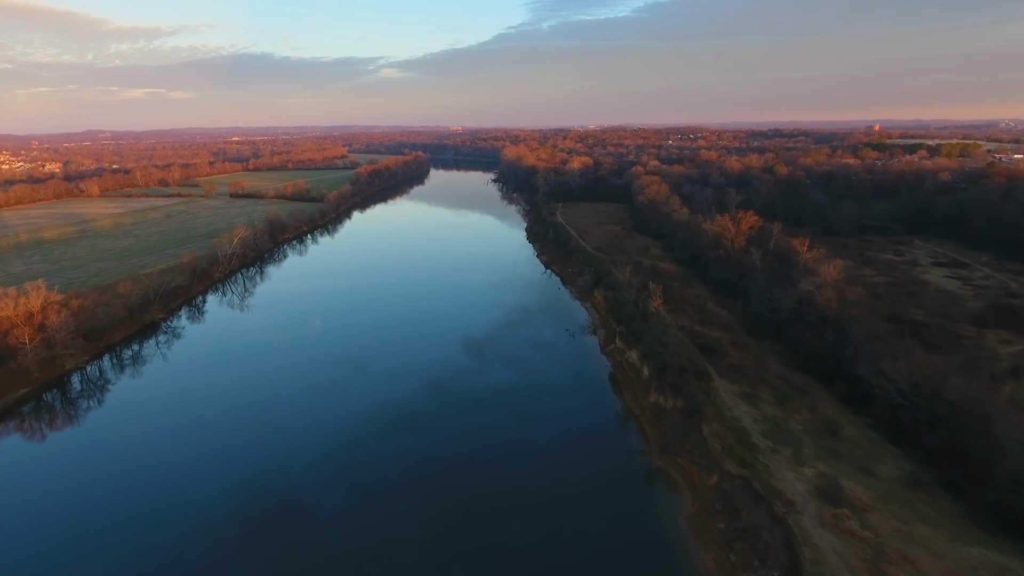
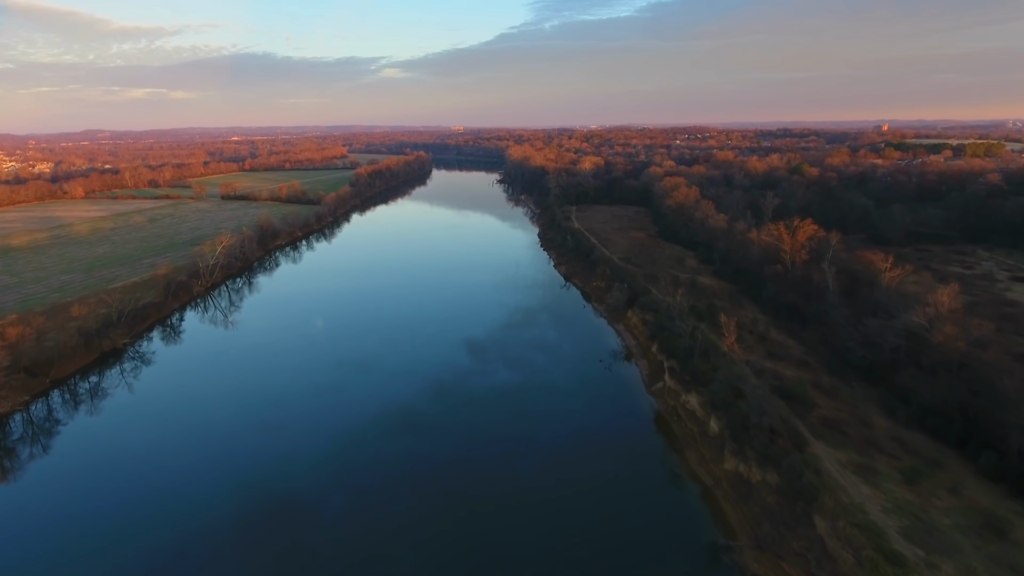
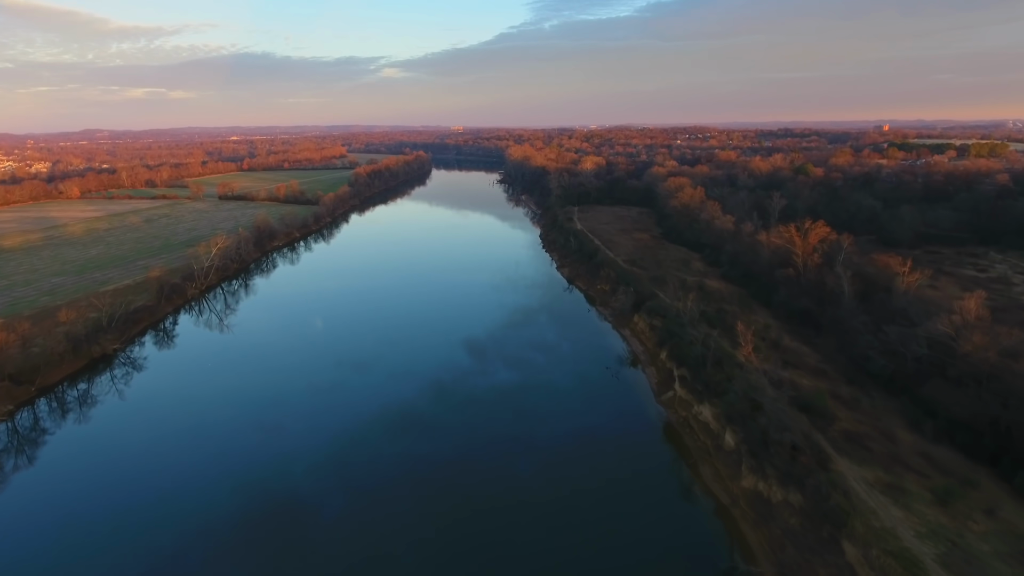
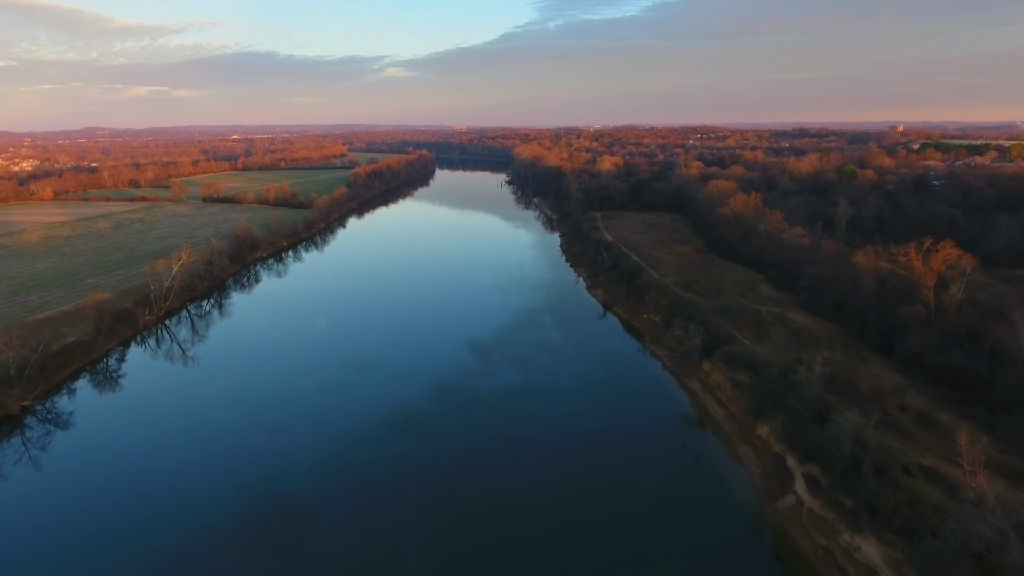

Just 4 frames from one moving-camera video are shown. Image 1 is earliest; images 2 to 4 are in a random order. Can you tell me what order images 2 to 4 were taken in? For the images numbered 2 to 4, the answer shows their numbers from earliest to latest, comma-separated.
2, 3, 4
